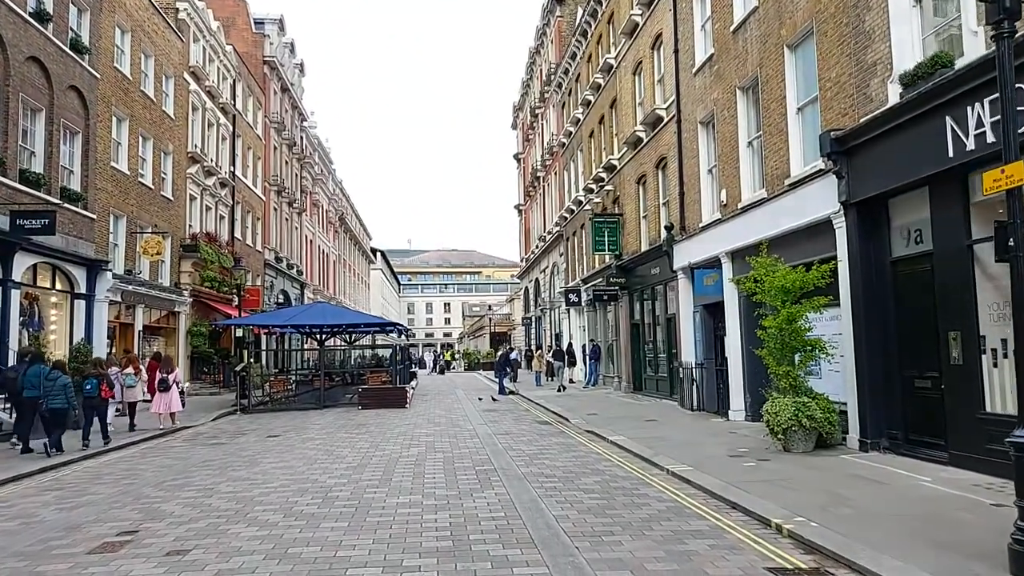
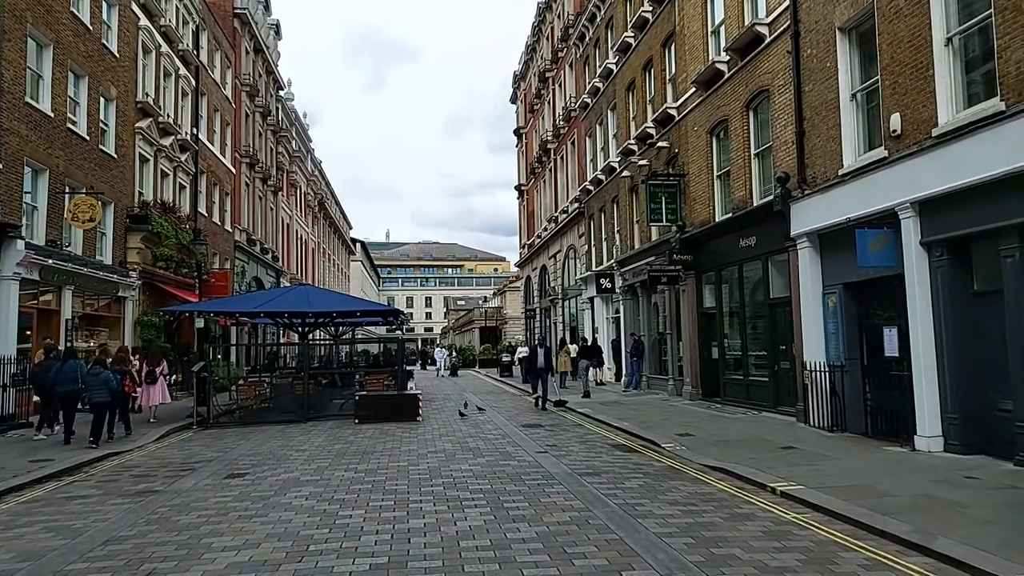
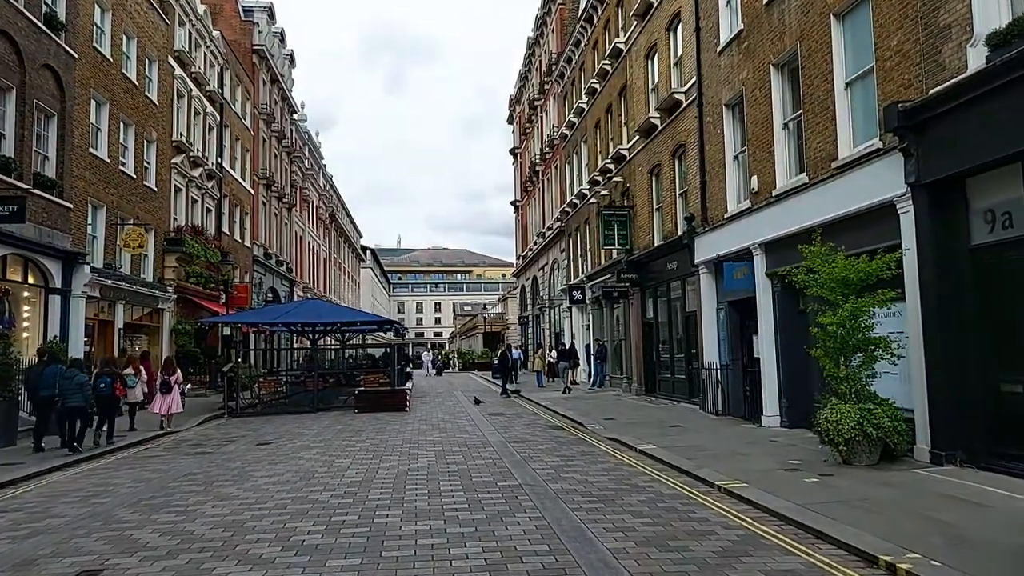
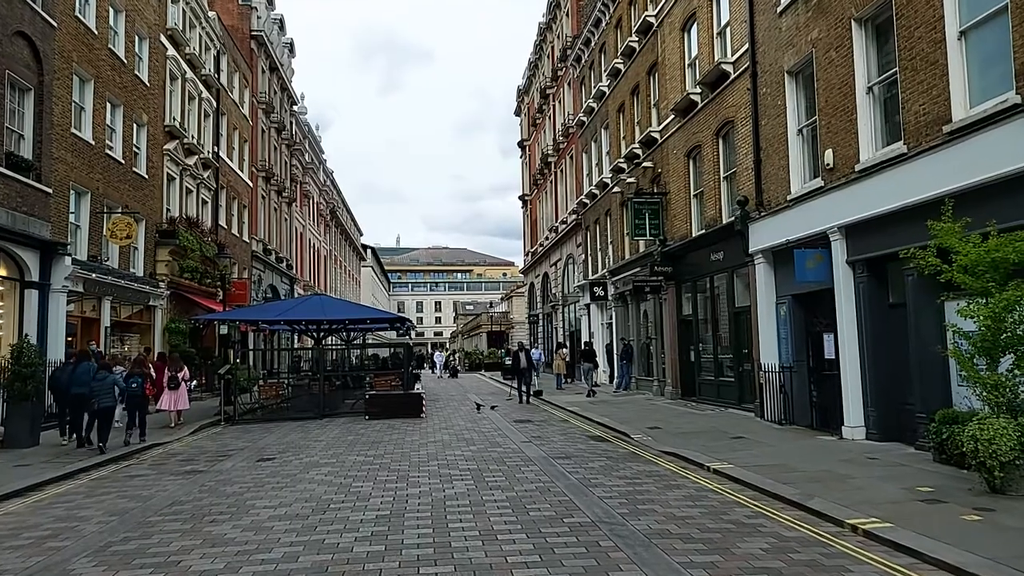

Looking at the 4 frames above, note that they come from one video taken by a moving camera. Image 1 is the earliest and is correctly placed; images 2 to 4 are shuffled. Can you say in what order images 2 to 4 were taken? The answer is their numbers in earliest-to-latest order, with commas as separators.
3, 4, 2
